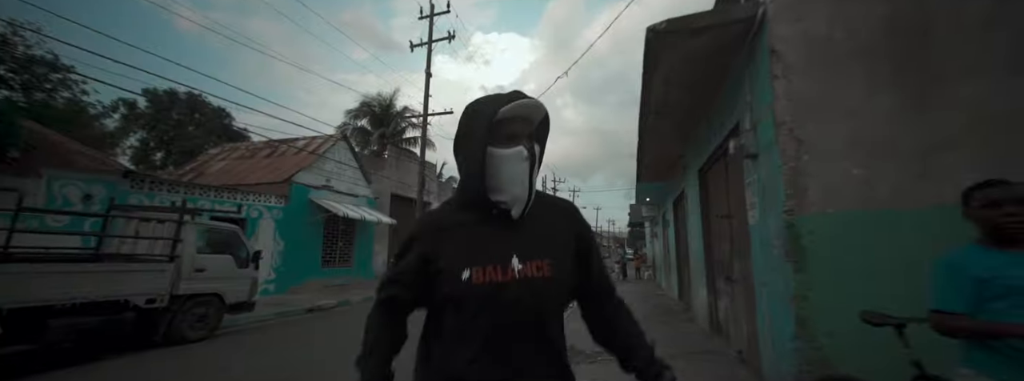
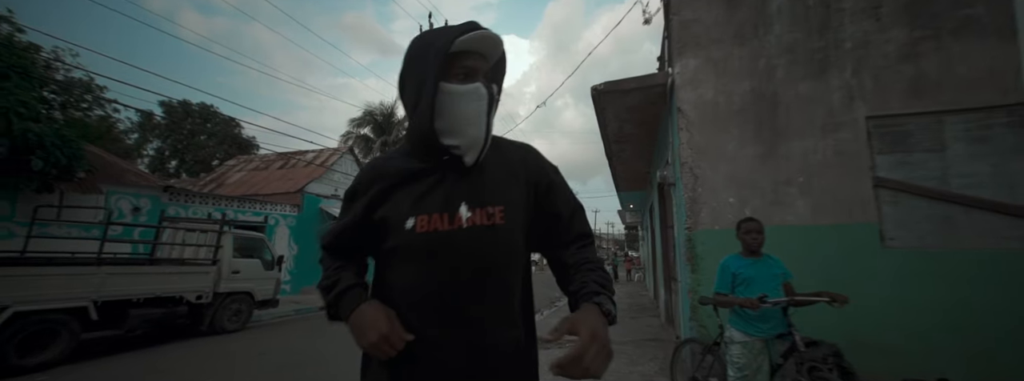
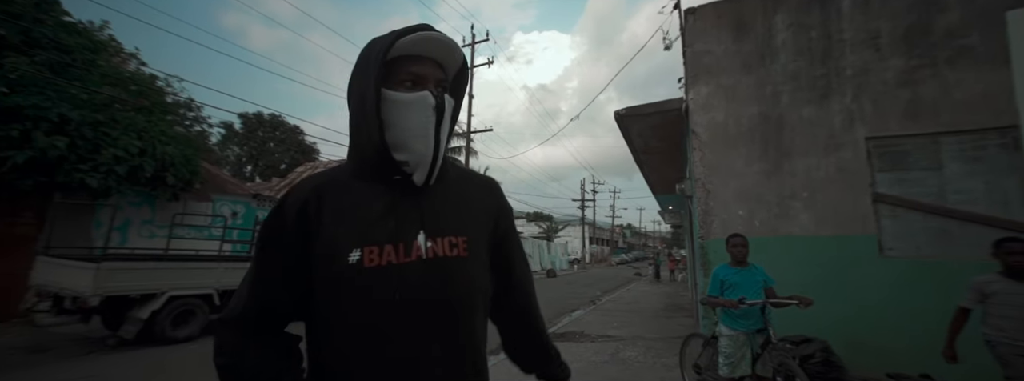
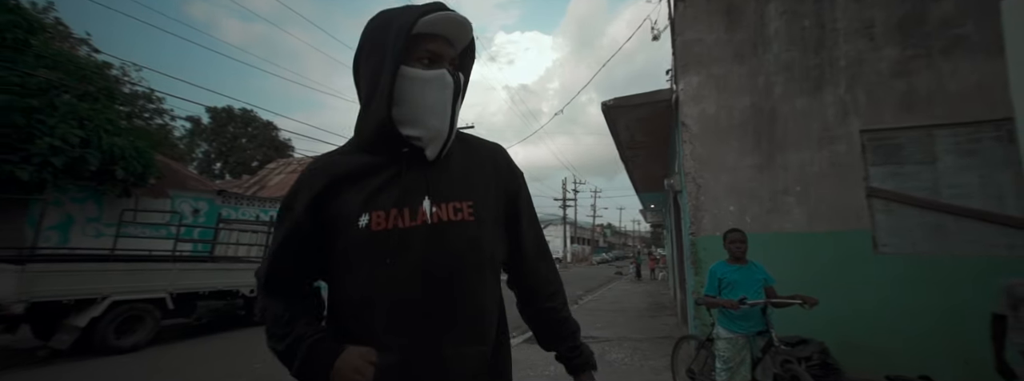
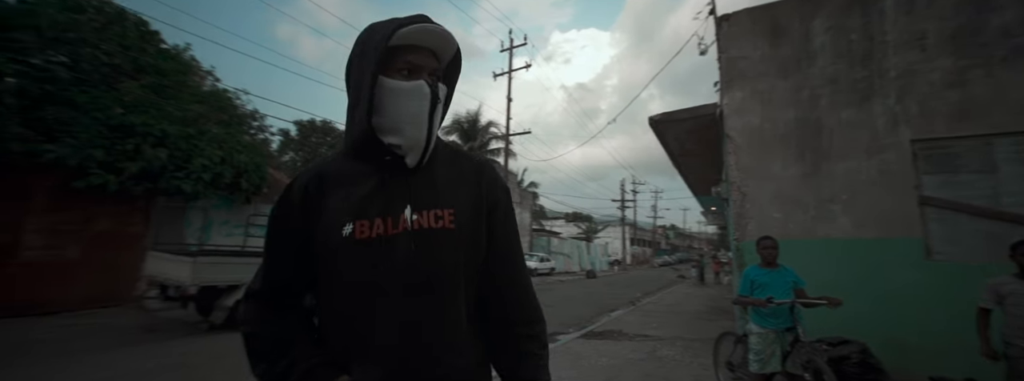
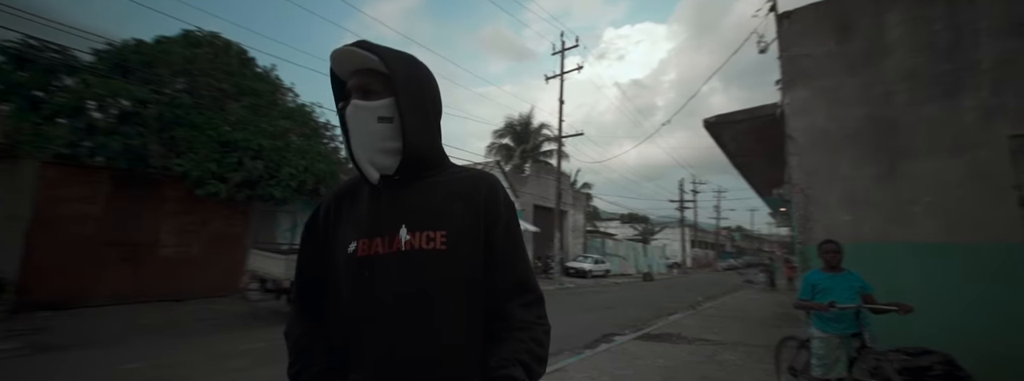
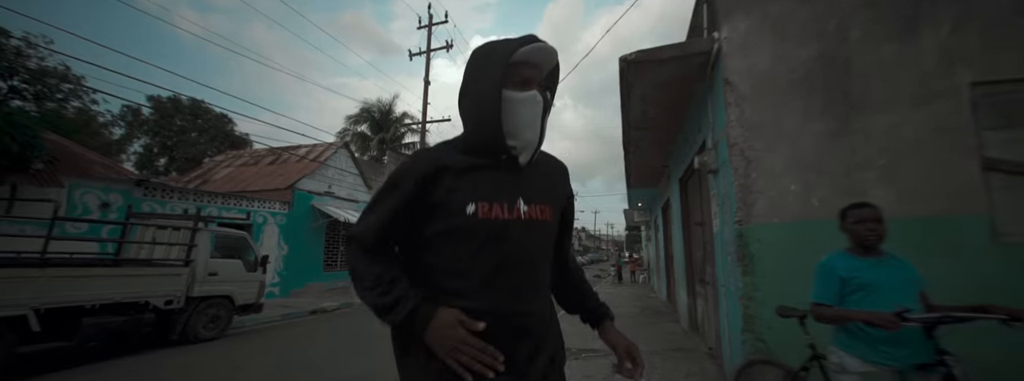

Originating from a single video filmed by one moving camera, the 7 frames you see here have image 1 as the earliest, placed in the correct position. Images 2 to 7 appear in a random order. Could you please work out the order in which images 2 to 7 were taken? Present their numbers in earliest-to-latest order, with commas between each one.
7, 2, 4, 3, 5, 6
